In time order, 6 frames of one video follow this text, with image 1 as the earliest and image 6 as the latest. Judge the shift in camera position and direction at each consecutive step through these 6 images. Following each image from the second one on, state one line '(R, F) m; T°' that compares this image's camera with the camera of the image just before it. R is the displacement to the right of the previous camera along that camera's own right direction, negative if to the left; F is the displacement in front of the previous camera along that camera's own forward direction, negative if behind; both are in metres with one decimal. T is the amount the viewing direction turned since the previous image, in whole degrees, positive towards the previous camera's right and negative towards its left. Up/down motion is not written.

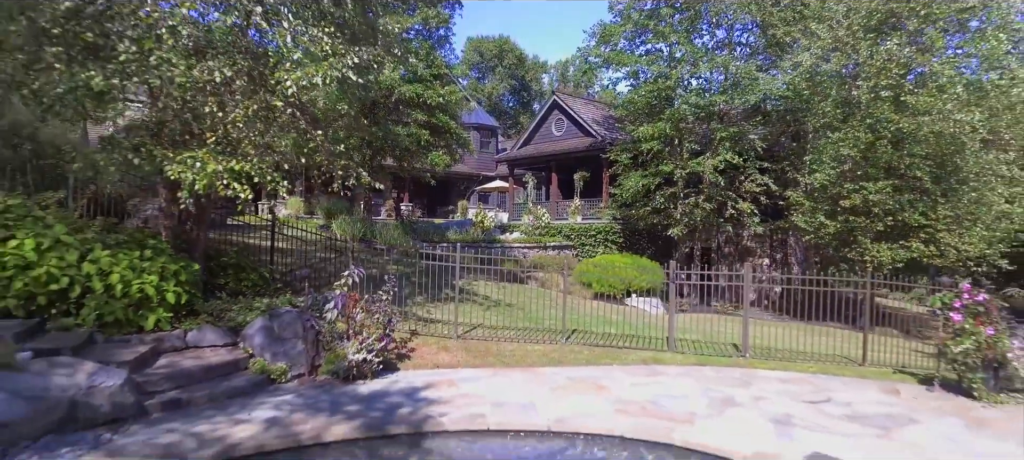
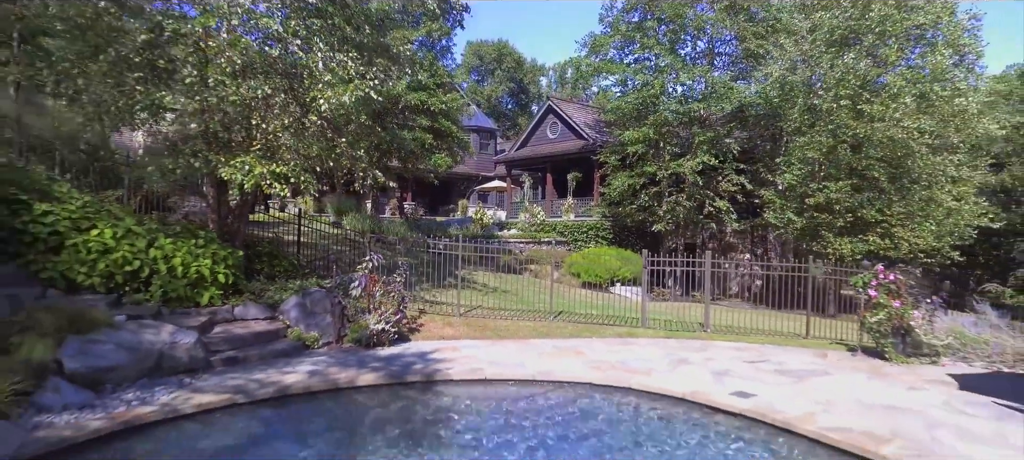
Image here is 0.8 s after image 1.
(+0.1, -1.4) m; 0°
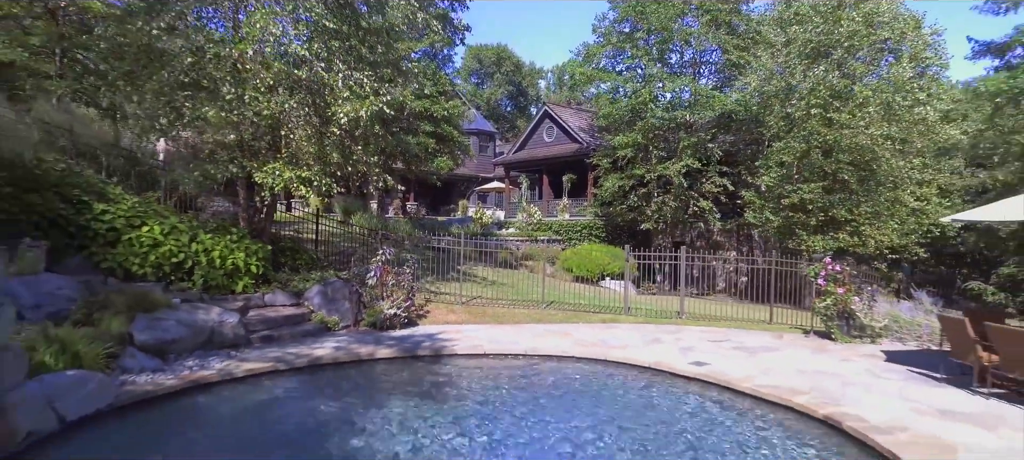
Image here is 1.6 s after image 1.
(+0.1, -1.2) m; 0°
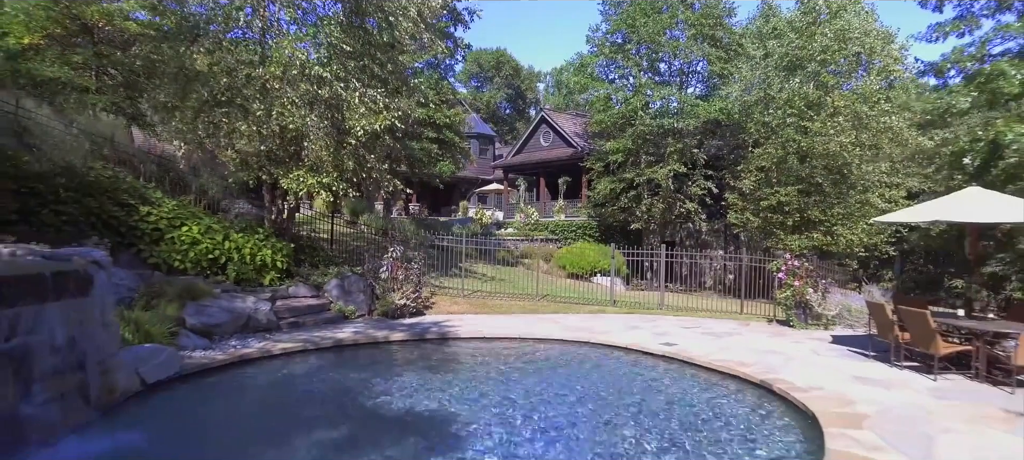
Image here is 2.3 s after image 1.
(+0.1, -1.2) m; 0°
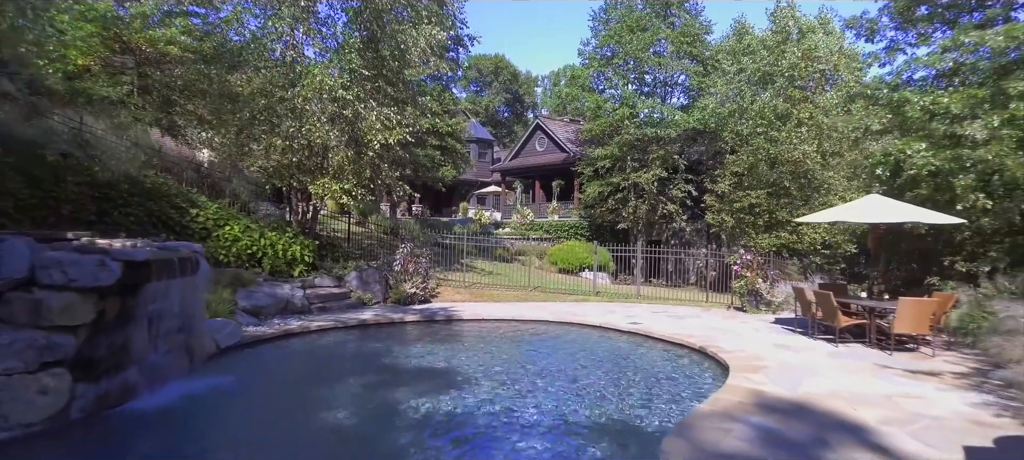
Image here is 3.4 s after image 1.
(+0.1, -1.8) m; 0°
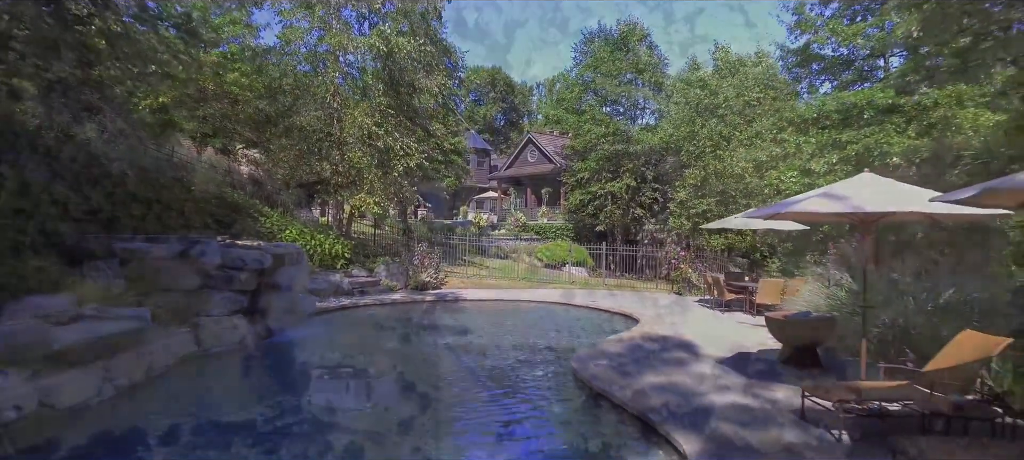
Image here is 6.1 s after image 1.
(+0.2, -3.9) m; 0°
